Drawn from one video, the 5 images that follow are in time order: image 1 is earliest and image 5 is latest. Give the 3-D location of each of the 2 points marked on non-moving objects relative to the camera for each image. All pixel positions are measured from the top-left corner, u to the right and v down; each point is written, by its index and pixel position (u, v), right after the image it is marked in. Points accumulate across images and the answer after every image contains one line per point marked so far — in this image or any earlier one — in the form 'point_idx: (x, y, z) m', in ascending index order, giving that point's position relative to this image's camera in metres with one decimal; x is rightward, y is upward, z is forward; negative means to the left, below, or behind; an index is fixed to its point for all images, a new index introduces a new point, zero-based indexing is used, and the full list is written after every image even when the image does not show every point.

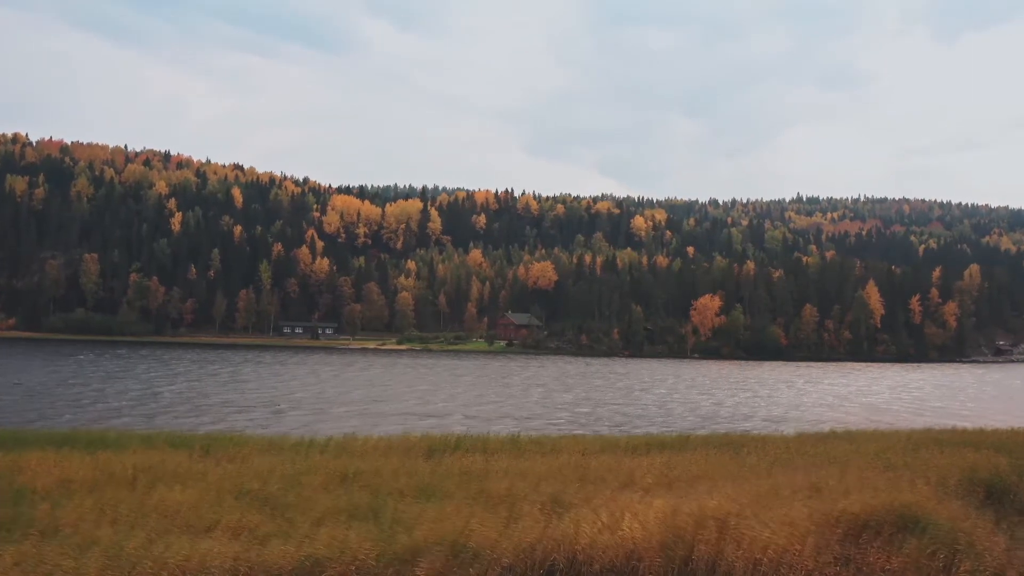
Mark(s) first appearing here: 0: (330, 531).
0: (-2.8, -3.8, +11.8) m
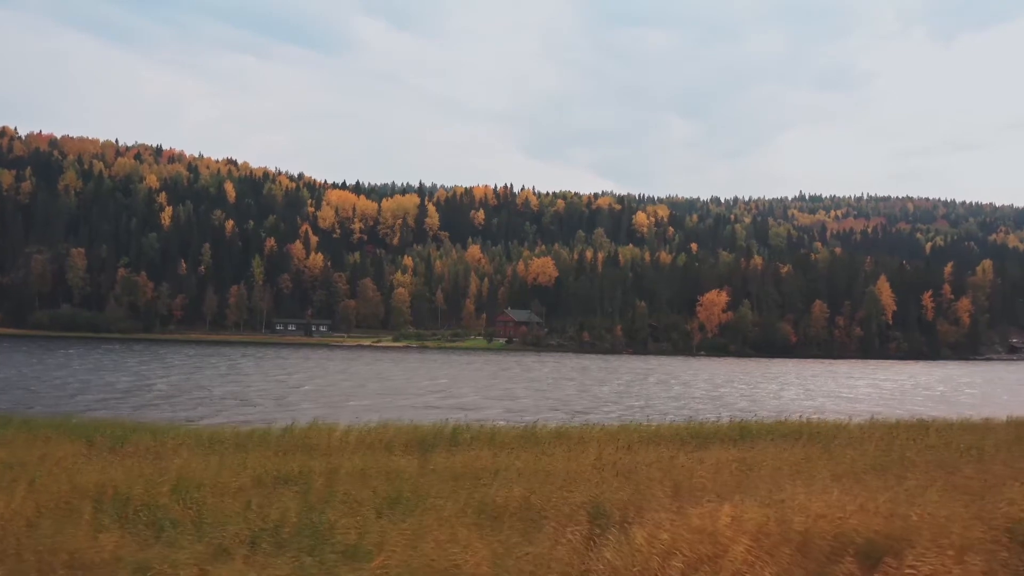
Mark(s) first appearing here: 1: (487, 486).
0: (-2.6, -2.7, +7.3) m
1: (-0.4, -3.0, +11.4) m
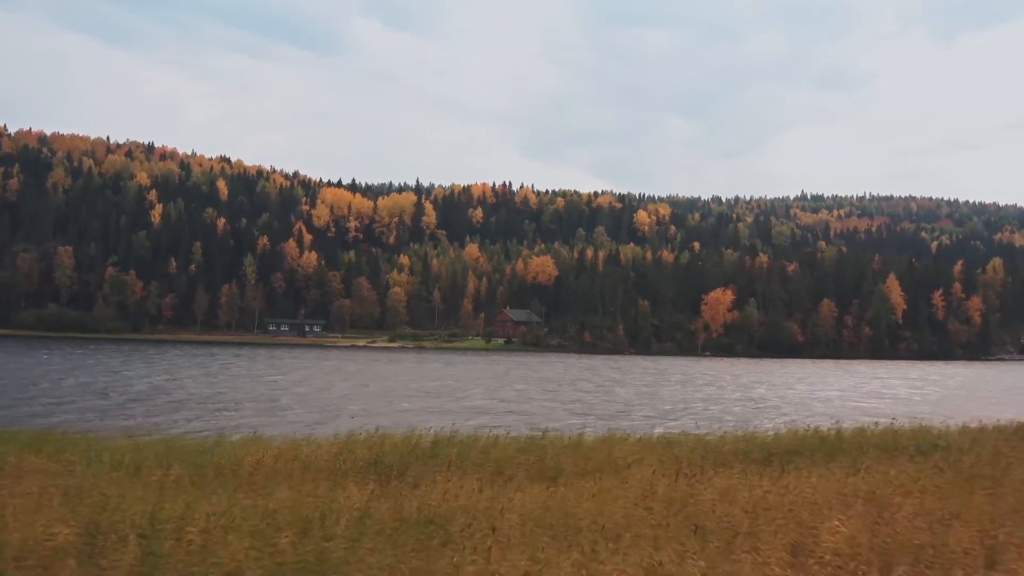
0: (-2.6, -2.1, +3.4) m
1: (-0.4, -2.5, +7.5) m
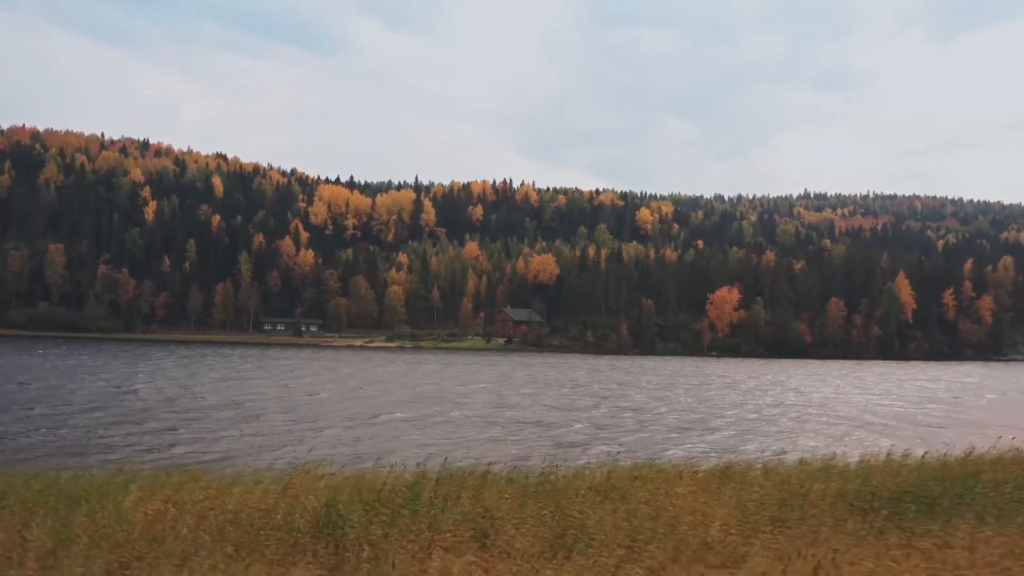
0: (-2.5, -1.9, +0.4) m
1: (-0.2, -2.2, +4.5) m
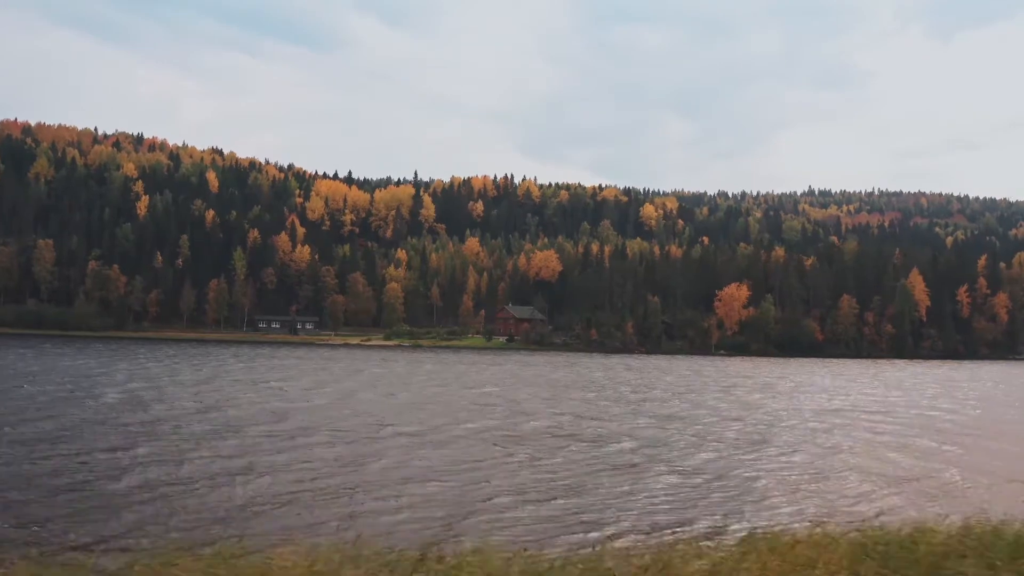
0: (-2.2, -1.6, -3.4) m
1: (+0.1, -1.9, +0.7) m
